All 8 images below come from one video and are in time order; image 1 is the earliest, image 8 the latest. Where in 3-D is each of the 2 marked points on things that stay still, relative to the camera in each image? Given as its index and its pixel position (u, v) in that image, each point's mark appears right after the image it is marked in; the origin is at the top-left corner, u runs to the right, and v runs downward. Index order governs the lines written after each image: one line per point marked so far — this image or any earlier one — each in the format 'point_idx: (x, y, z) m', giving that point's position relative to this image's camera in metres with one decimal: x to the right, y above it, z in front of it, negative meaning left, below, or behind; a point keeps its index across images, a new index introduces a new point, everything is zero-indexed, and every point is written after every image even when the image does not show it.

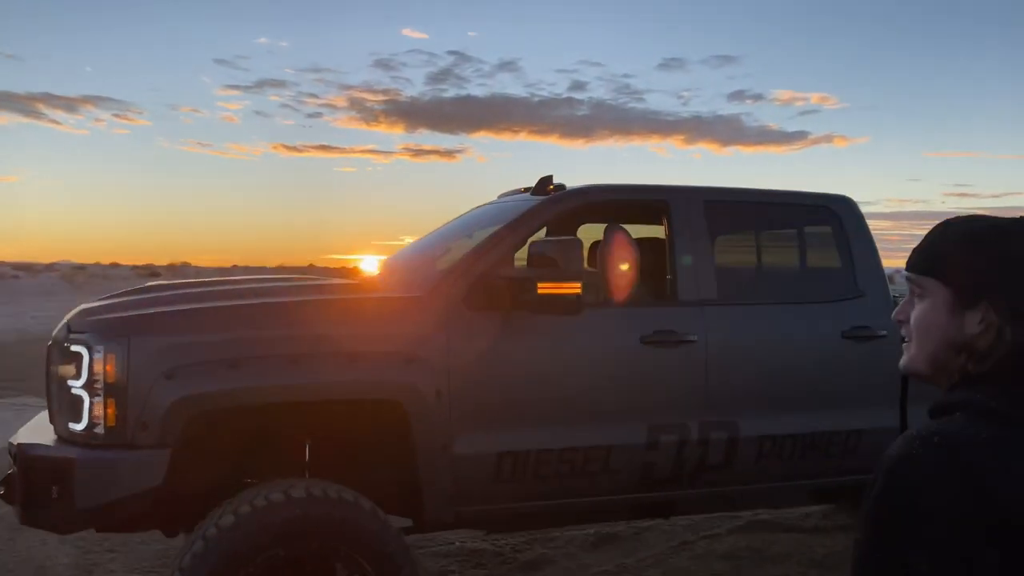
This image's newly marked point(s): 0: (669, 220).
0: (+0.8, +0.3, +4.0) m
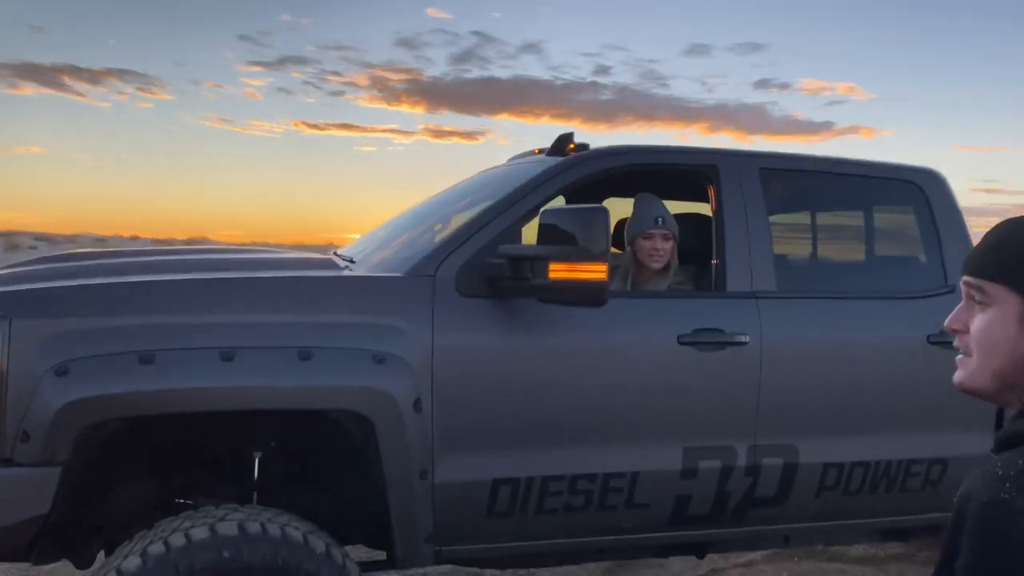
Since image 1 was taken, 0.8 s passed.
0: (+0.8, +0.4, +3.2) m
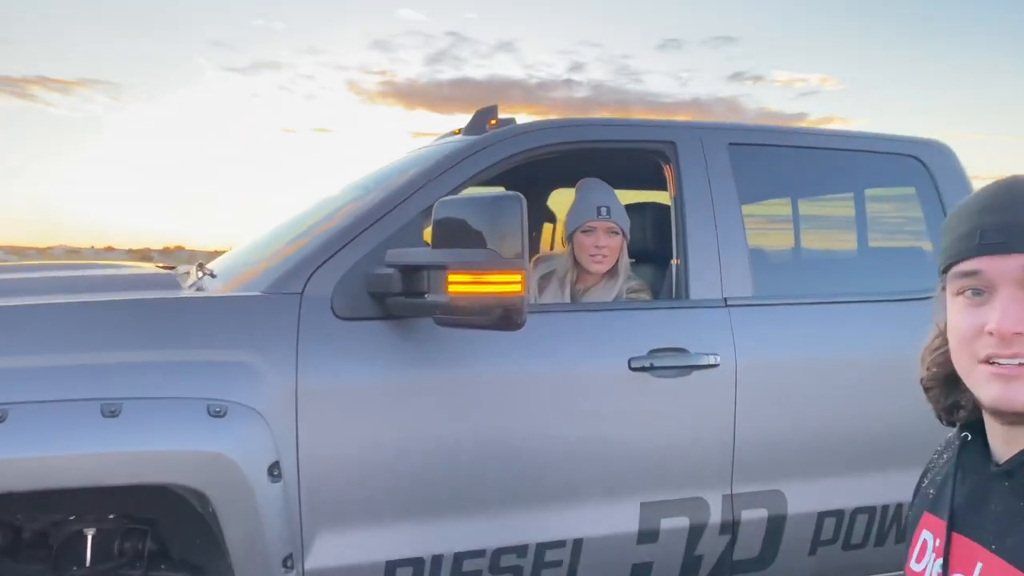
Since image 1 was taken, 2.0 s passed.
0: (+0.5, +0.4, +2.5) m
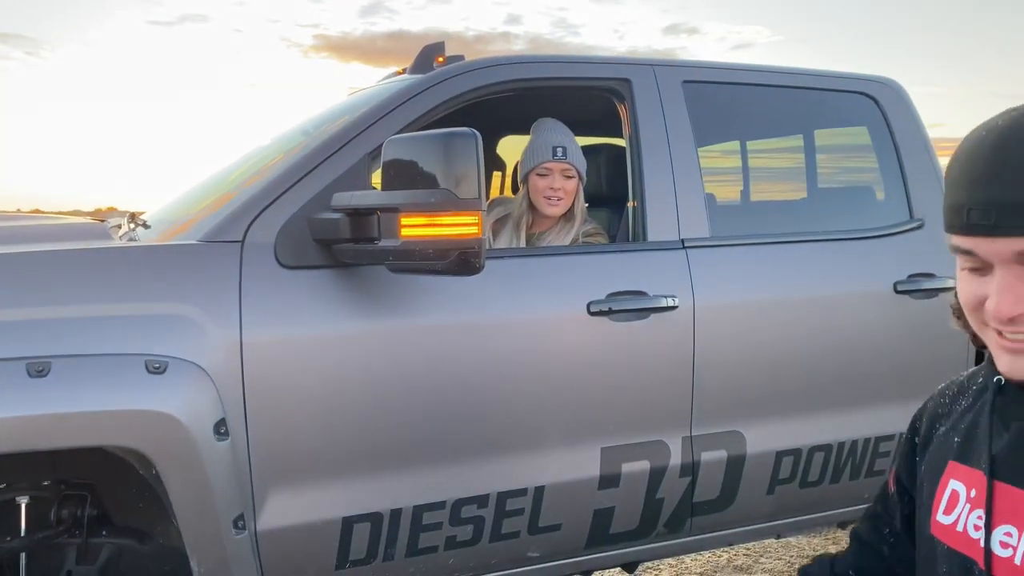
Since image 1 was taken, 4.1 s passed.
0: (+0.4, +0.5, +2.5) m
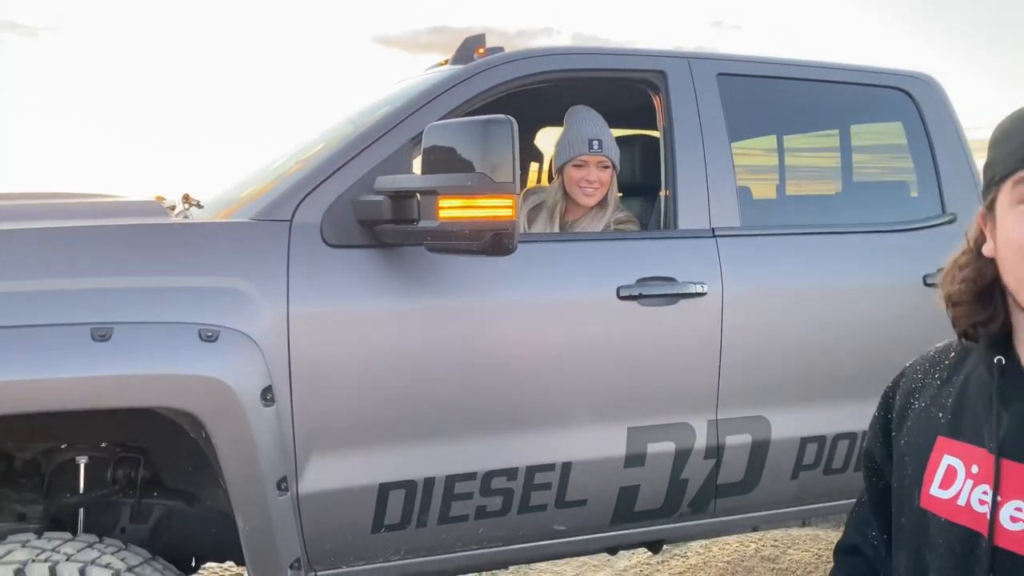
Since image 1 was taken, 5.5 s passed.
0: (+0.5, +0.6, +2.5) m
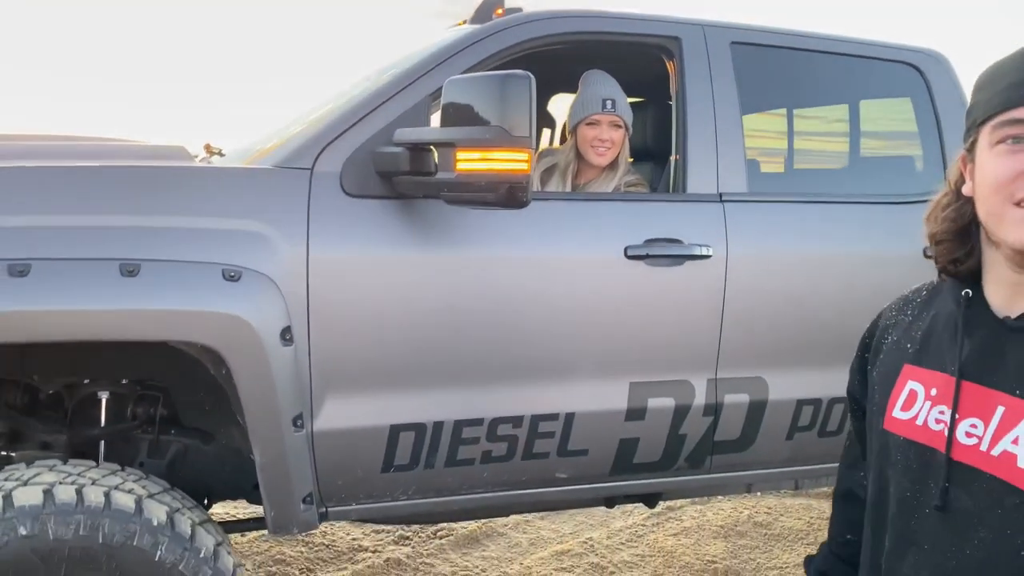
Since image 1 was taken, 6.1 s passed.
0: (+0.5, +0.7, +2.6) m
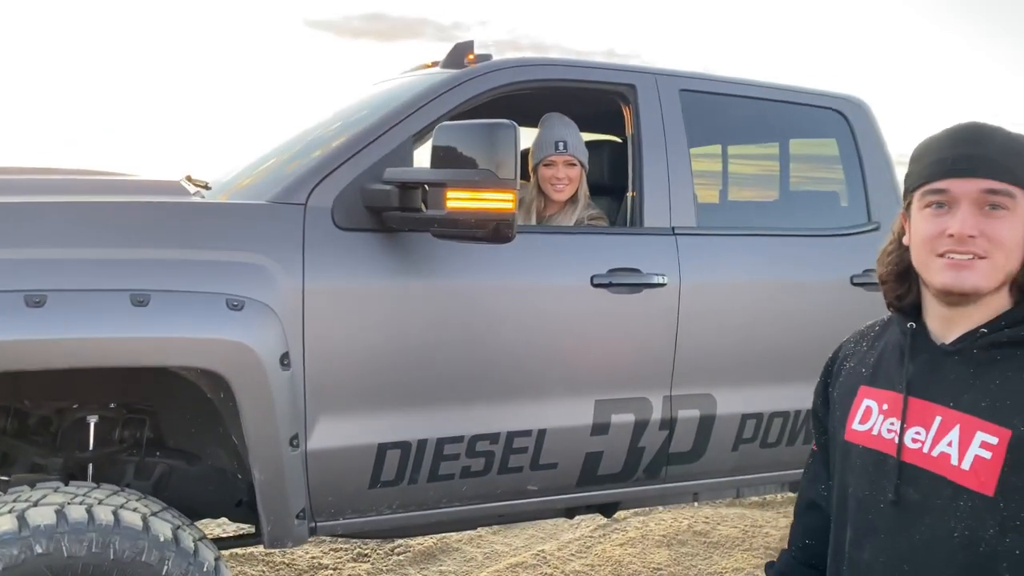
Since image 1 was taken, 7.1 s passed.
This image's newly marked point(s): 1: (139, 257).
0: (+0.4, +0.6, +2.8) m
1: (-0.9, +0.1, +2.0) m
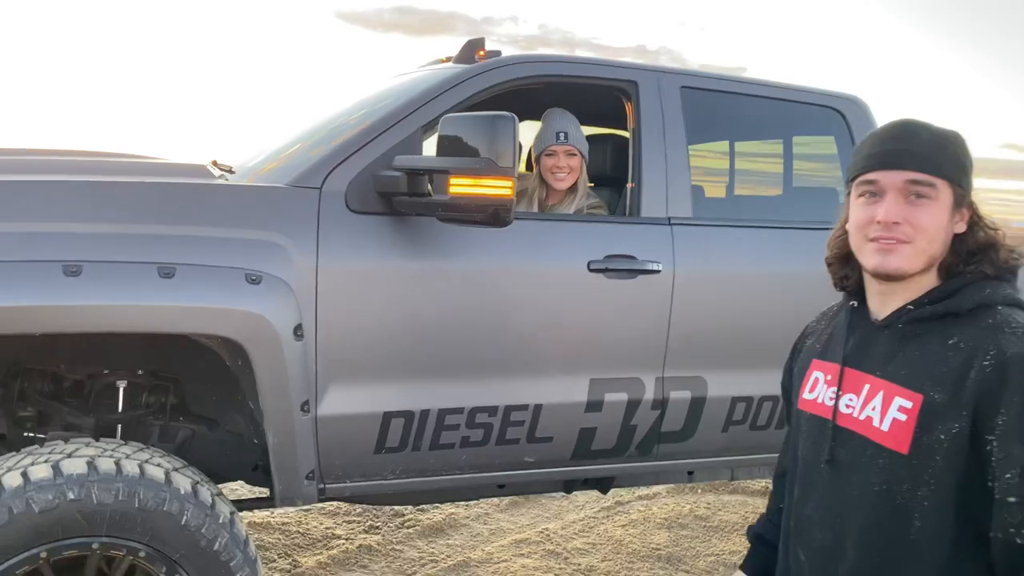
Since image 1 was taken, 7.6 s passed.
0: (+0.5, +0.7, +3.0) m
1: (-1.0, +0.2, +2.2) m
